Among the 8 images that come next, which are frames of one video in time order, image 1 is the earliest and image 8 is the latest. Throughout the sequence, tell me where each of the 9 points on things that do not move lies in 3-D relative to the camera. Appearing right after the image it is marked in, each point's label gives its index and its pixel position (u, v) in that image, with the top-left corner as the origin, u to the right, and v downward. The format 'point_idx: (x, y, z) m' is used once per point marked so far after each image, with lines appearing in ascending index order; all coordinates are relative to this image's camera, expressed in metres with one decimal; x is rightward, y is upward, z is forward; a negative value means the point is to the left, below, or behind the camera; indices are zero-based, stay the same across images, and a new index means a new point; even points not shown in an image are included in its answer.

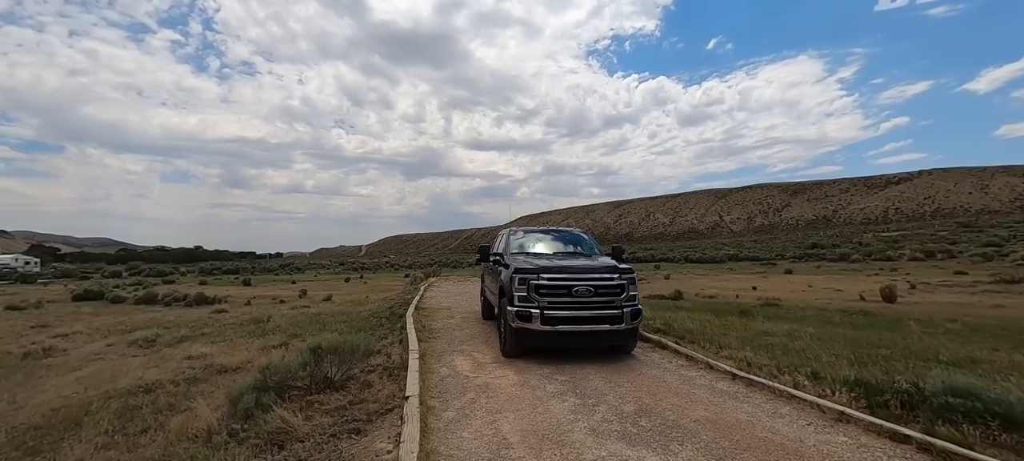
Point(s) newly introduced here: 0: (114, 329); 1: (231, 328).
0: (-13.6, -3.4, +12.7) m
1: (-9.8, -3.4, +13.1) m
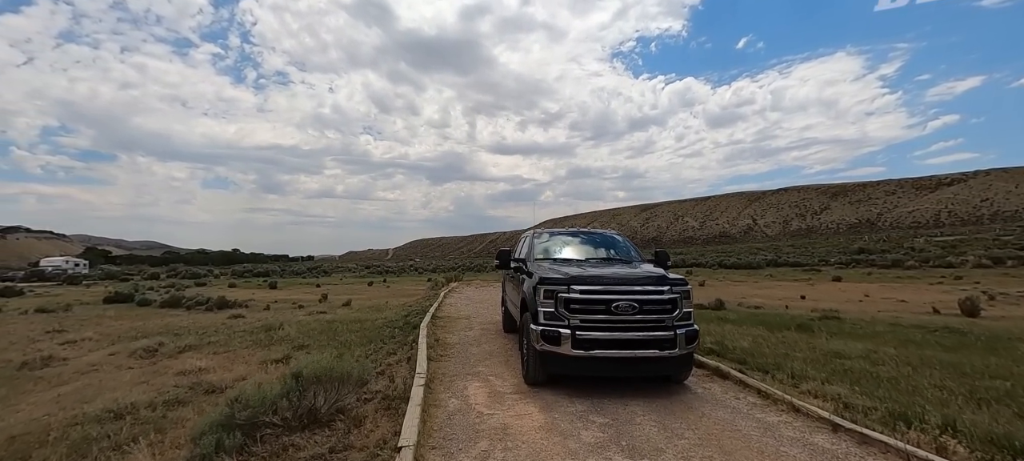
0: (-12.8, -3.5, +12.3) m
1: (-9.1, -3.5, +12.5) m
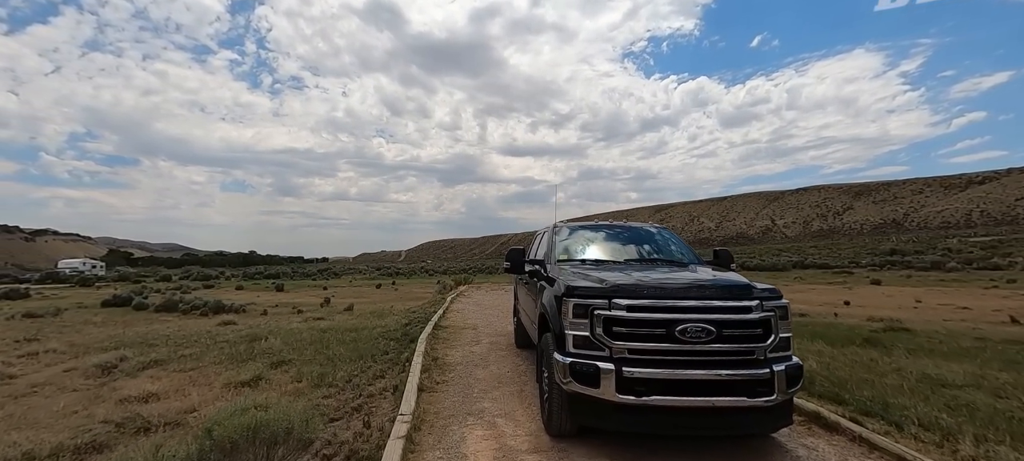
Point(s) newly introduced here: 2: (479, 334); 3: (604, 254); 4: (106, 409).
0: (-12.4, -3.5, +11.0) m
1: (-8.7, -3.5, +11.1) m
2: (-0.9, -2.9, +10.6) m
3: (+1.5, -0.4, +6.6) m
4: (-7.0, -3.1, +6.4) m
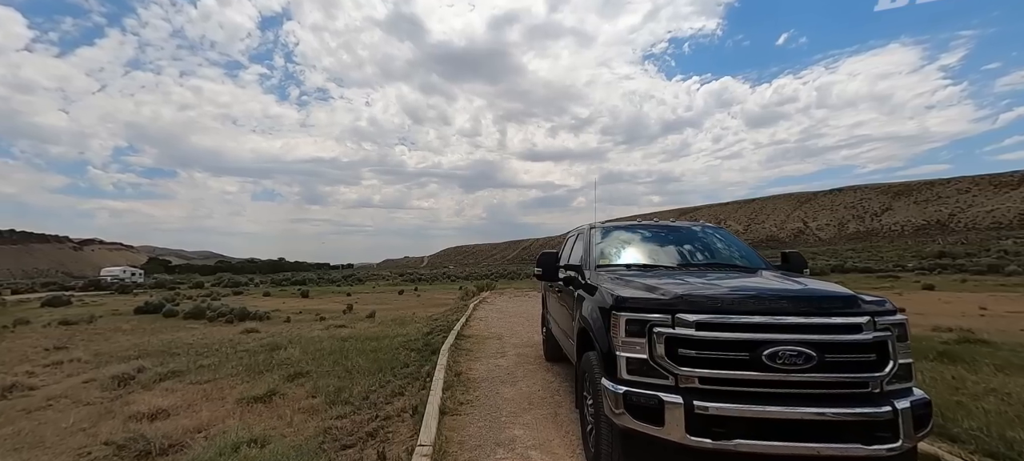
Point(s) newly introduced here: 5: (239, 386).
0: (-11.6, -3.7, +11.0) m
1: (-7.9, -3.6, +10.8) m
2: (-0.2, -3.0, +9.9) m
3: (+2.0, -0.4, +5.8) m
4: (-6.5, -3.2, +6.1) m
5: (-5.8, -3.3, +7.9) m
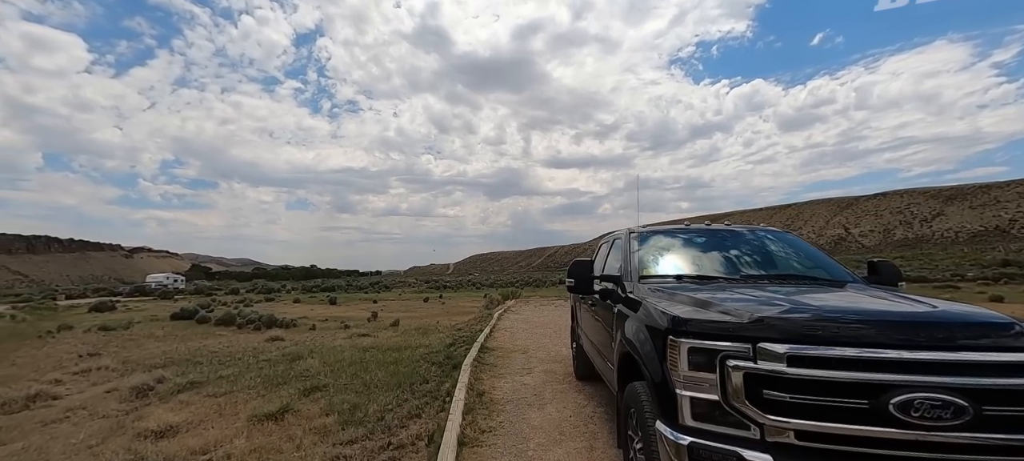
0: (-10.9, -3.9, +11.0) m
1: (-7.2, -3.9, +10.6) m
2: (+0.4, -3.2, +9.2) m
3: (+2.4, -0.5, +5.0) m
4: (-6.1, -3.3, +5.8) m
5: (-5.3, -3.5, +7.6) m
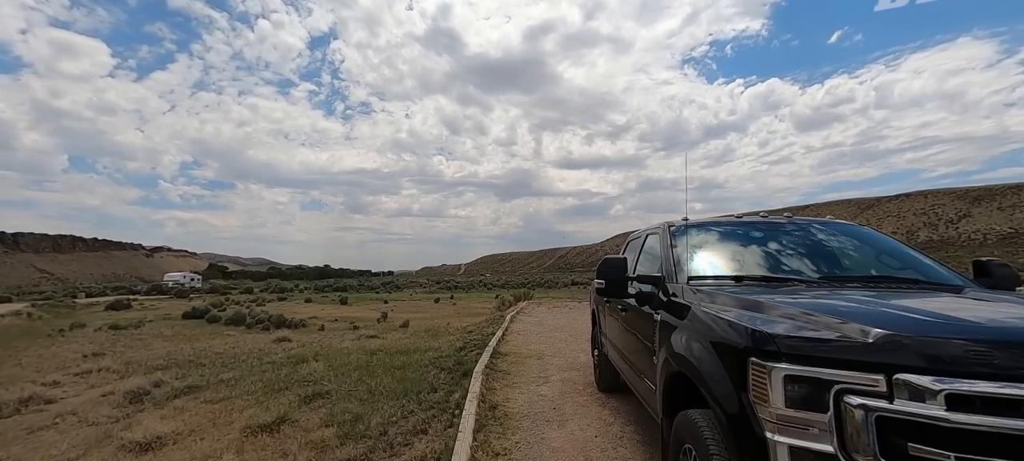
0: (-10.5, -3.9, +10.6) m
1: (-6.8, -3.8, +10.1) m
2: (+0.8, -3.1, +8.5) m
3: (+2.6, -0.4, +4.3) m
4: (-5.8, -3.2, +5.3) m
5: (-5.0, -3.4, +7.1) m
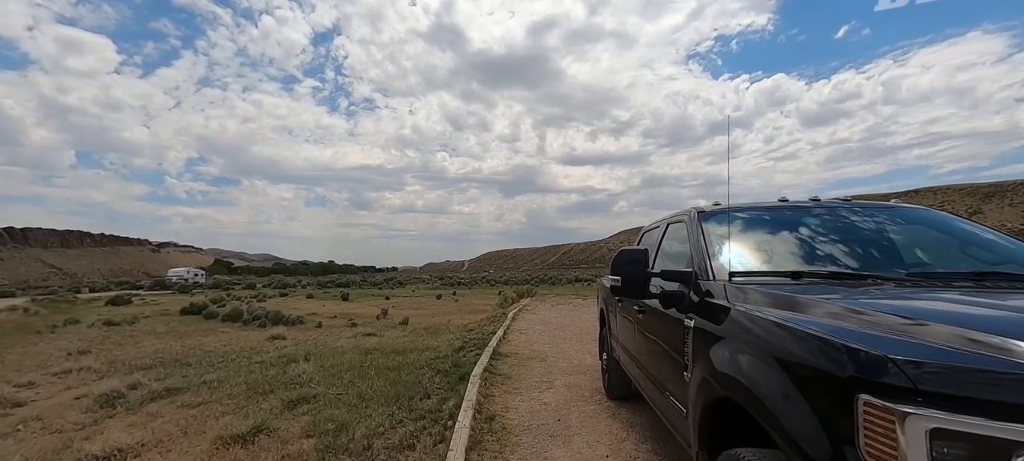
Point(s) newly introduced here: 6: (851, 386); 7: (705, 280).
0: (-10.4, -3.7, +10.1) m
1: (-6.7, -3.6, +9.6) m
2: (+0.8, -3.0, +7.9) m
3: (+2.6, -0.3, +3.6) m
4: (-5.9, -3.0, +4.7) m
5: (-5.0, -3.2, +6.5) m
6: (+1.3, -0.6, +1.5) m
7: (+1.5, -0.4, +3.0) m
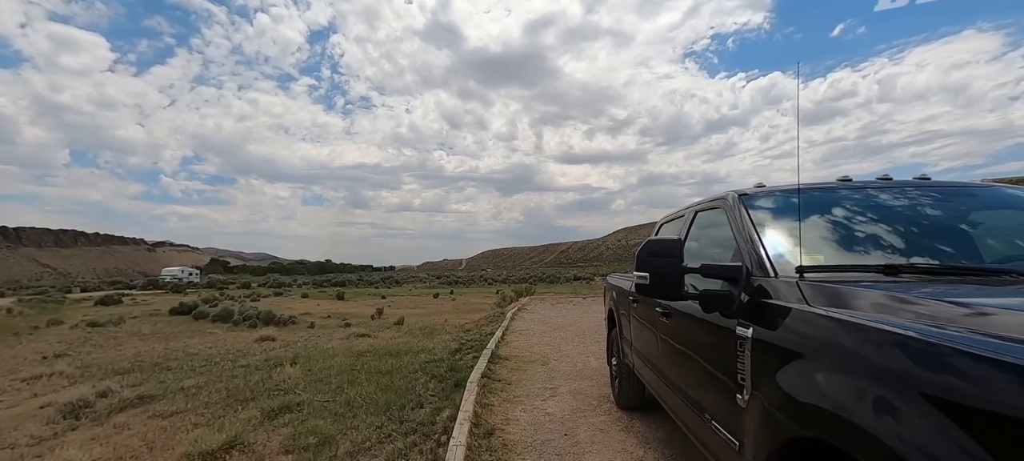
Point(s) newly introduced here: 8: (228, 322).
0: (-10.4, -3.6, +9.5) m
1: (-6.7, -3.5, +9.0) m
2: (+0.8, -2.8, +7.4) m
3: (+2.6, -0.2, +3.1) m
4: (-5.8, -3.0, +4.2) m
5: (-5.0, -3.1, +6.0) m
6: (+1.3, -0.5, +1.0) m
7: (+1.5, -0.3, +2.5) m
8: (-15.1, -4.9, +20.0) m
